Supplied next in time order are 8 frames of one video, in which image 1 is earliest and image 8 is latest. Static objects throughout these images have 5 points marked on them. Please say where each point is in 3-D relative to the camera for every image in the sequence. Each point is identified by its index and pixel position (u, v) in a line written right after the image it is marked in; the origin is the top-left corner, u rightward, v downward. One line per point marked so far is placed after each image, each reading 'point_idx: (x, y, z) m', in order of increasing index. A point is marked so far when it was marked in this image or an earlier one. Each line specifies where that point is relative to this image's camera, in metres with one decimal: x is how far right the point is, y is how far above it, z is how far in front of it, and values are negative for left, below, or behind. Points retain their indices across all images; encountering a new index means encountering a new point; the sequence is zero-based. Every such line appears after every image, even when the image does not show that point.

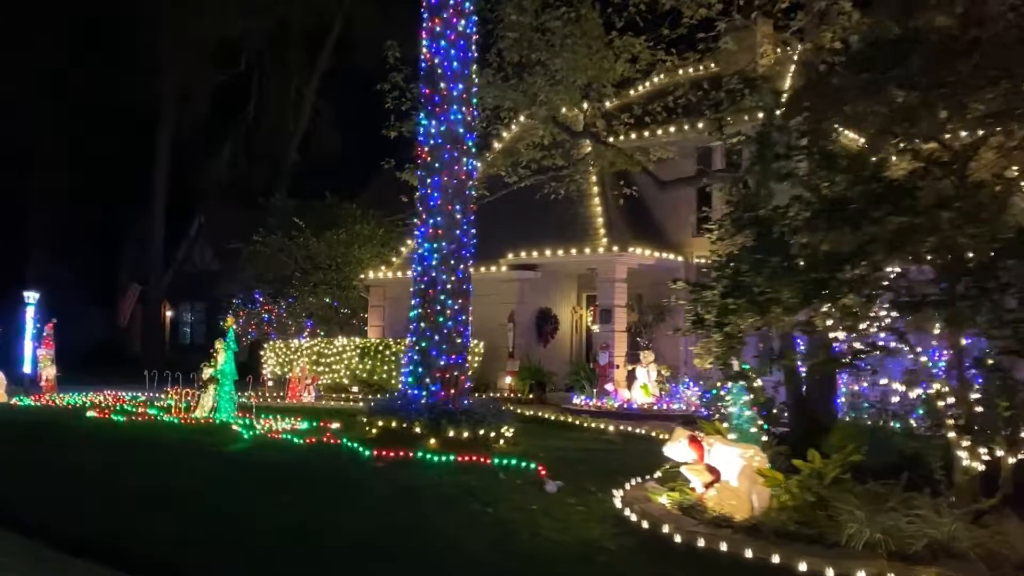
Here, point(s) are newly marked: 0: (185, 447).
0: (-4.5, -2.2, +11.8) m
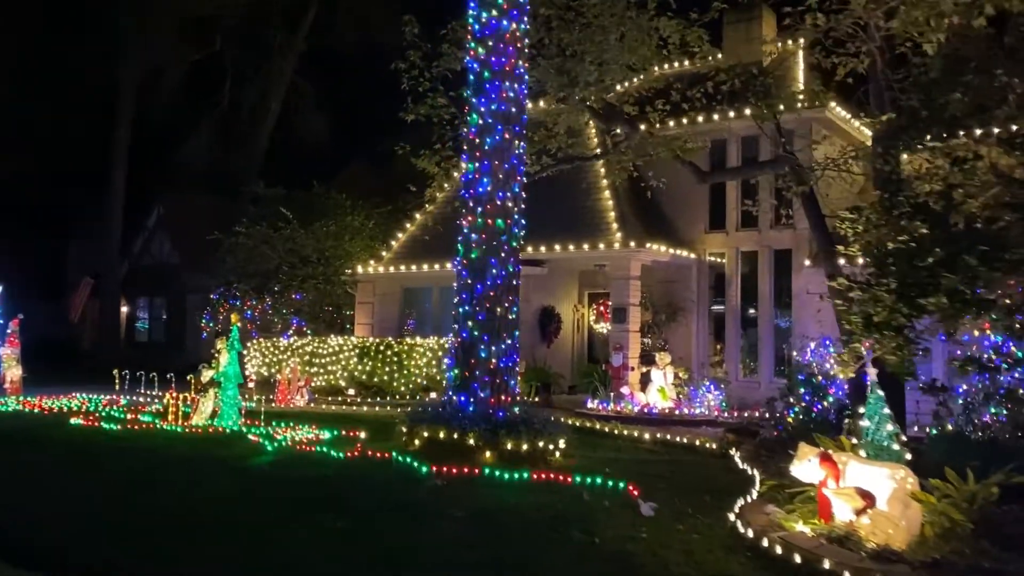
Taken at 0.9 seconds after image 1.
0: (-3.8, -2.1, +10.4) m
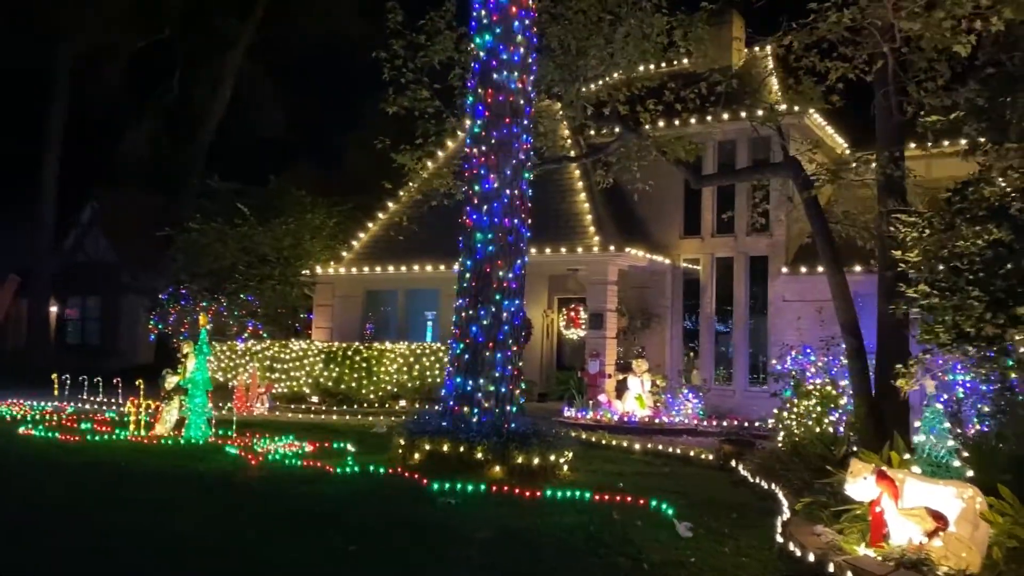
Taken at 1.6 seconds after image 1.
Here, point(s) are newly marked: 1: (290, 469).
0: (-3.7, -2.1, +9.5) m
1: (-2.4, -2.0, +9.4) m
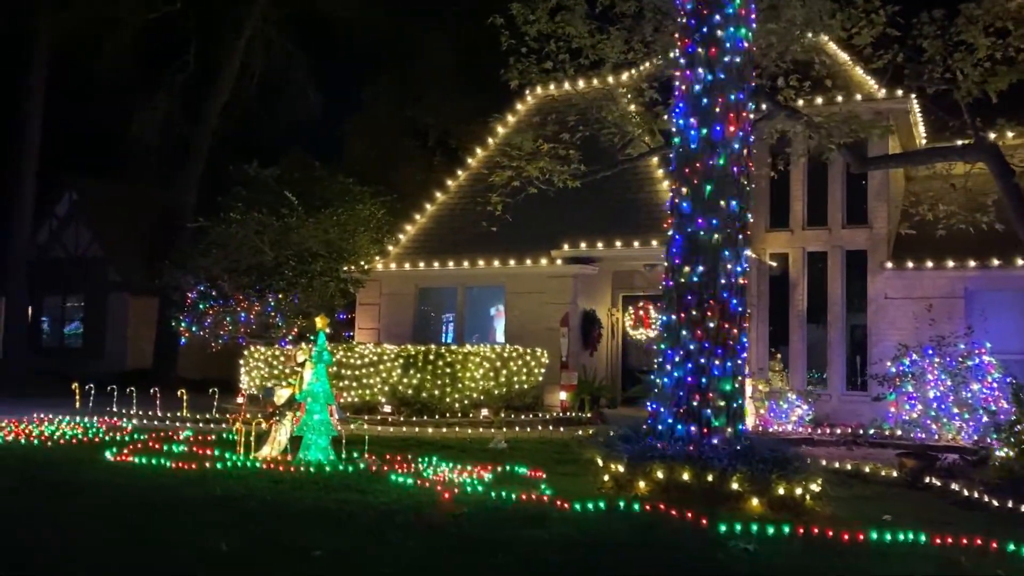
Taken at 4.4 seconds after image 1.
0: (-1.4, -2.1, +7.7) m
1: (-0.2, -2.0, +7.8) m
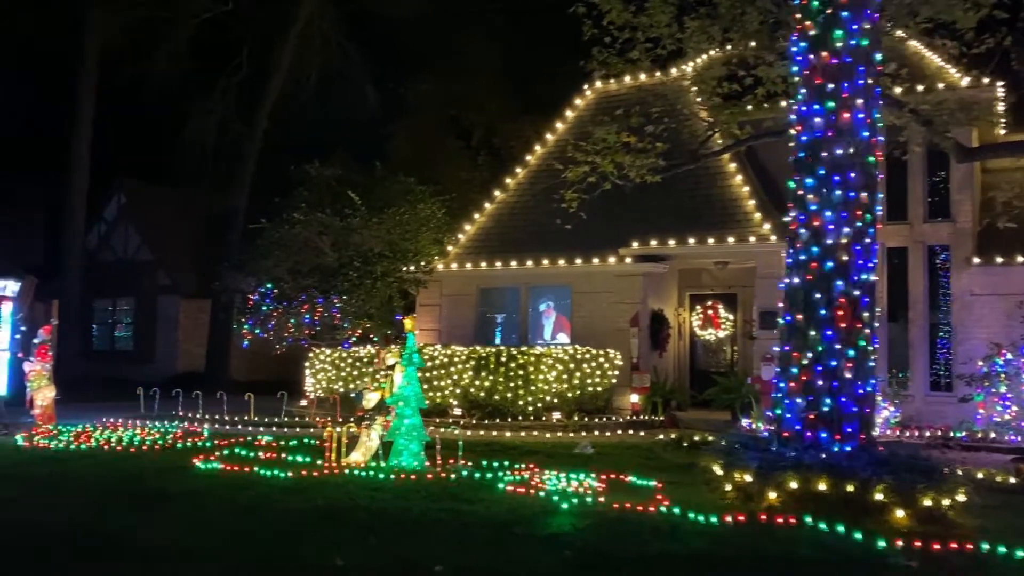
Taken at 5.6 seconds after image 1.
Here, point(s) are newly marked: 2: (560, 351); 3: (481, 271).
0: (-0.4, -2.0, +7.3) m
1: (+0.9, -1.9, +7.3) m
2: (+0.8, -1.1, +14.8) m
3: (-0.7, +0.4, +18.0) m
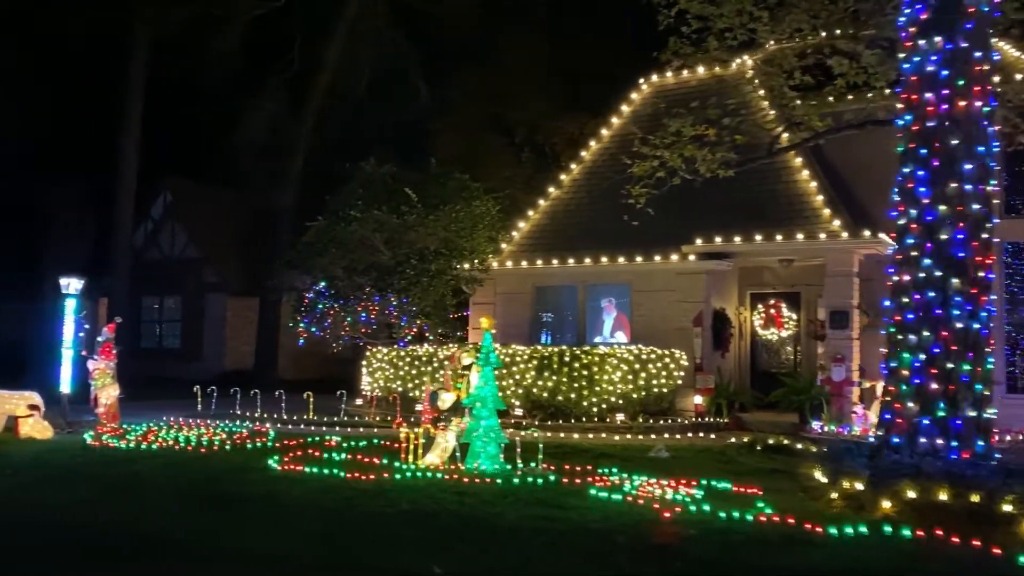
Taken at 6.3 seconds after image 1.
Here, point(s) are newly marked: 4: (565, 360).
0: (+0.4, -2.0, +7.0) m
1: (+1.7, -1.9, +7.0) m
2: (+1.9, -1.1, +14.4) m
3: (+0.5, +0.4, +17.7) m
4: (+0.9, -1.2, +14.6) m
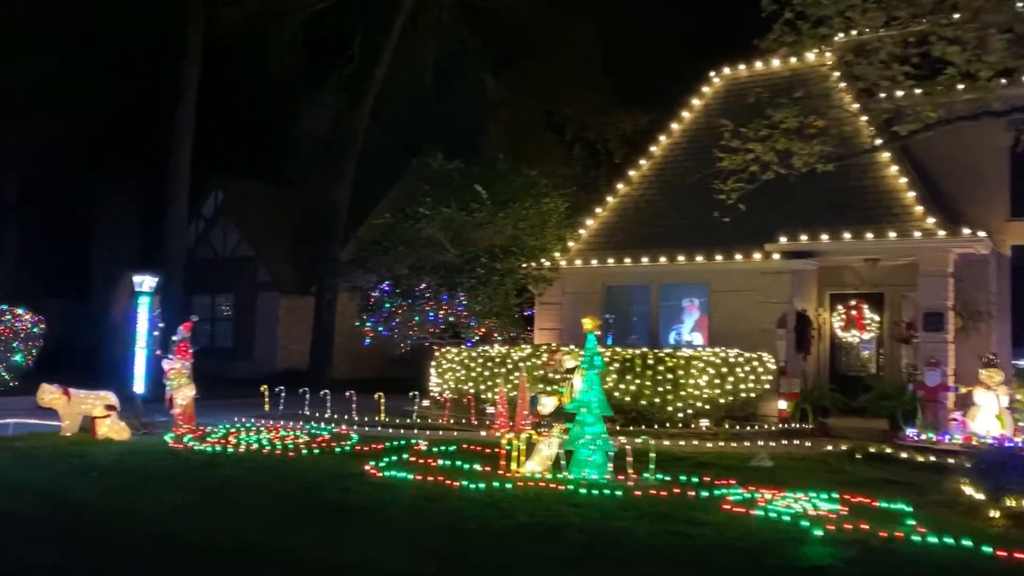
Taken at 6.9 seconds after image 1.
0: (+1.5, -2.0, +6.5) m
1: (+2.7, -1.9, +6.4) m
2: (+3.2, -1.1, +13.8) m
3: (+2.0, +0.4, +17.2) m
4: (+2.2, -1.2, +14.0) m
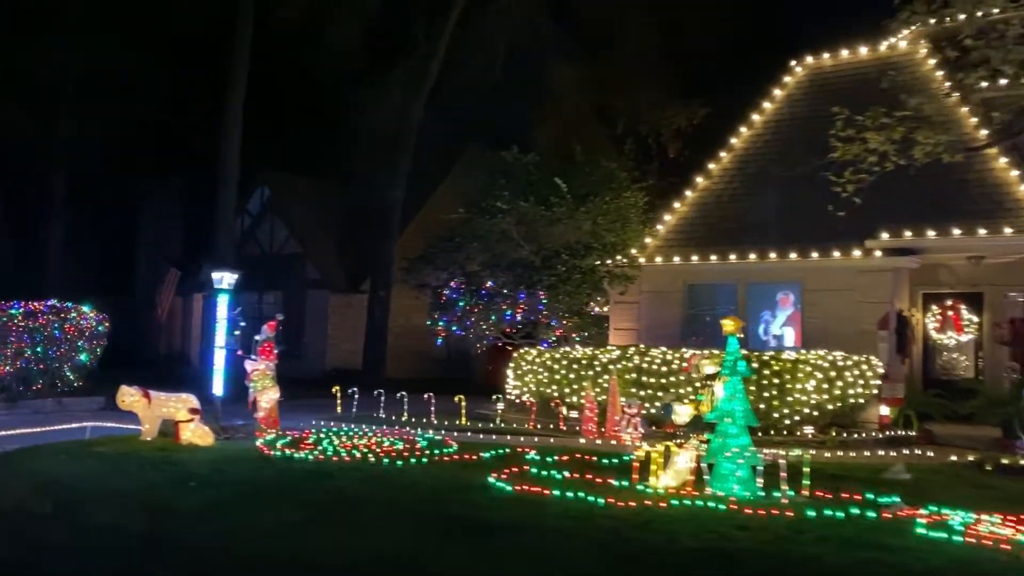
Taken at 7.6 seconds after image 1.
0: (+2.7, -2.0, +5.7) m
1: (+4.0, -1.9, +5.6) m
2: (+4.7, -1.0, +13.0) m
3: (+3.5, +0.4, +16.4) m
4: (+3.6, -1.2, +13.2) m
